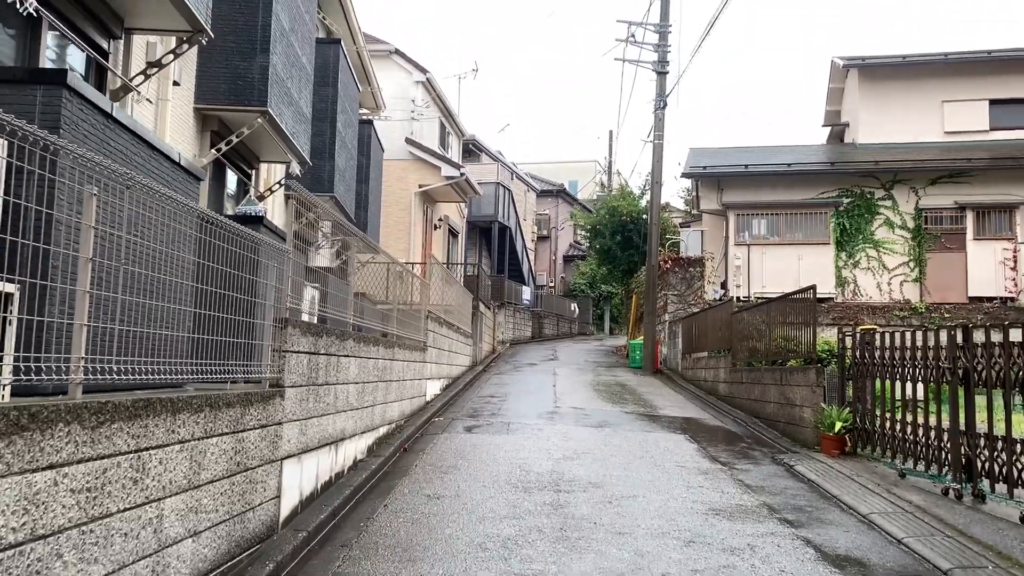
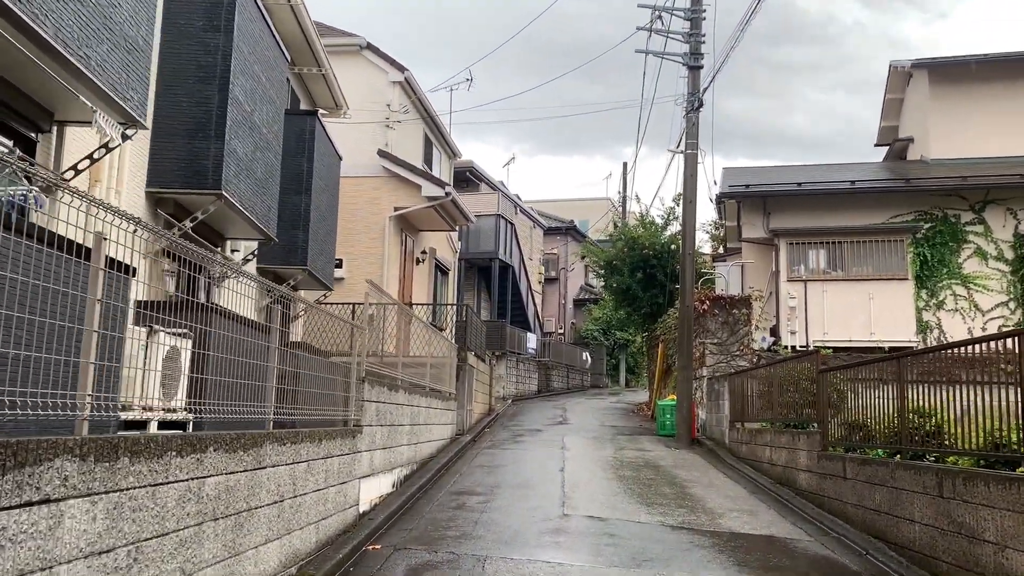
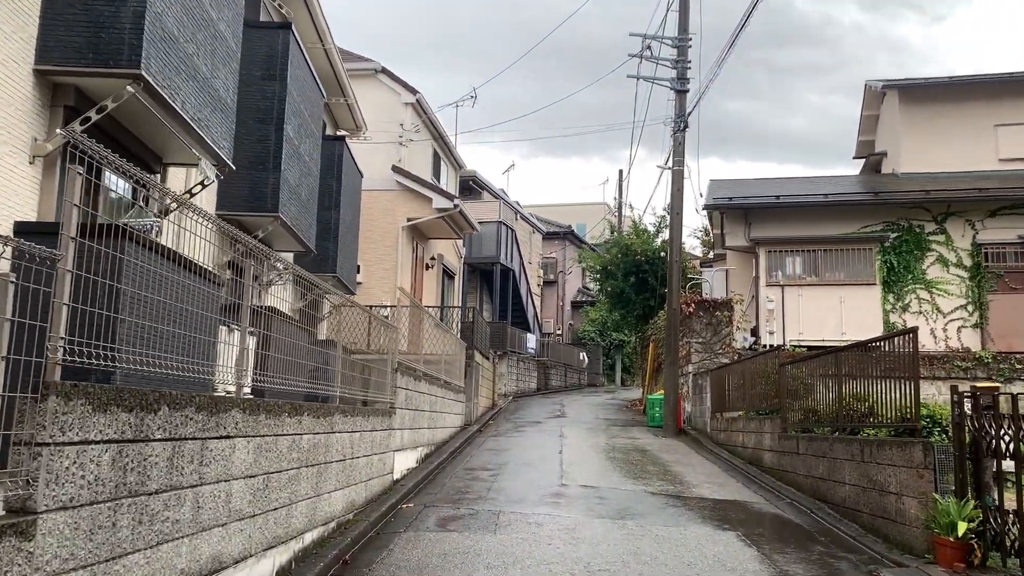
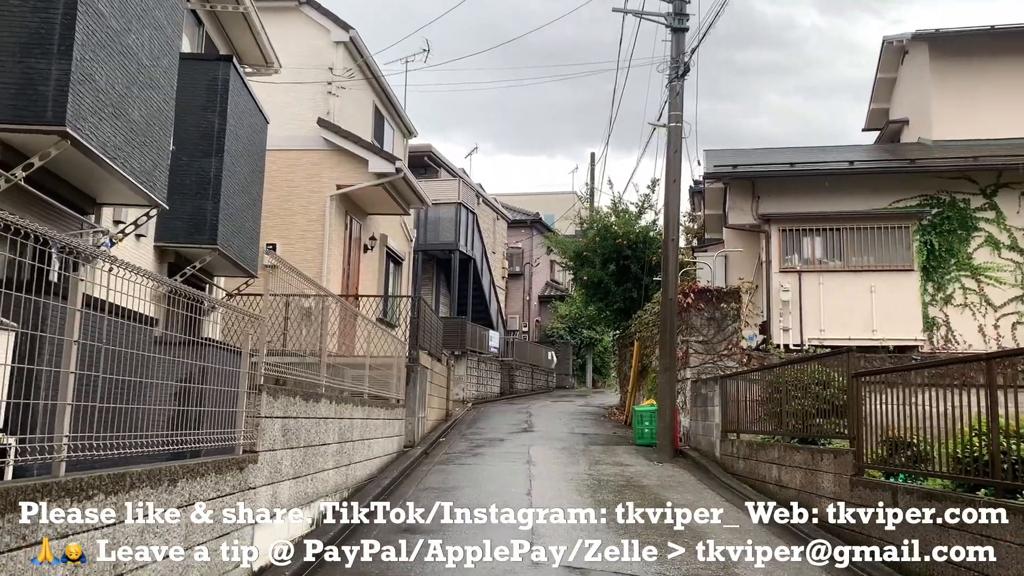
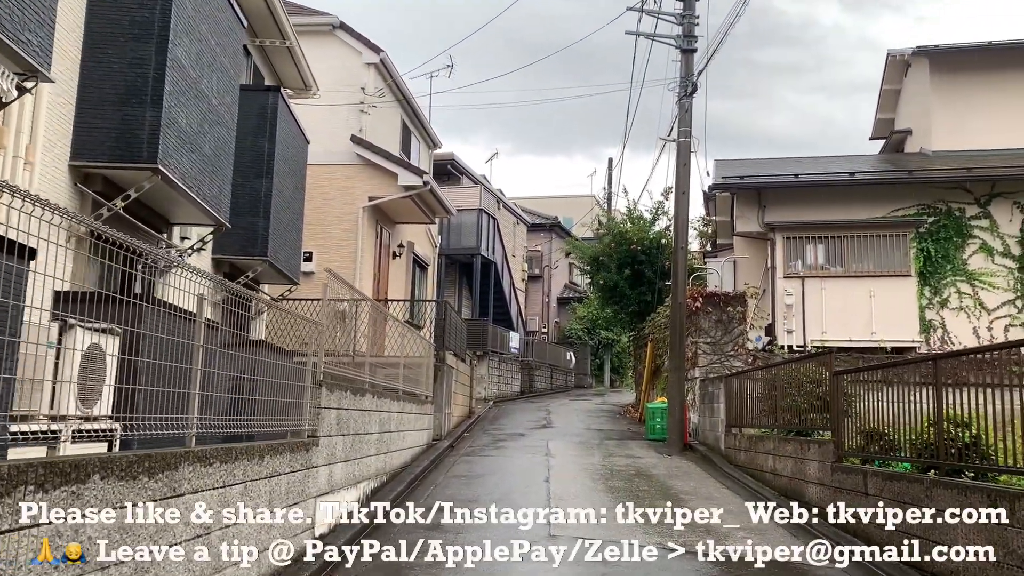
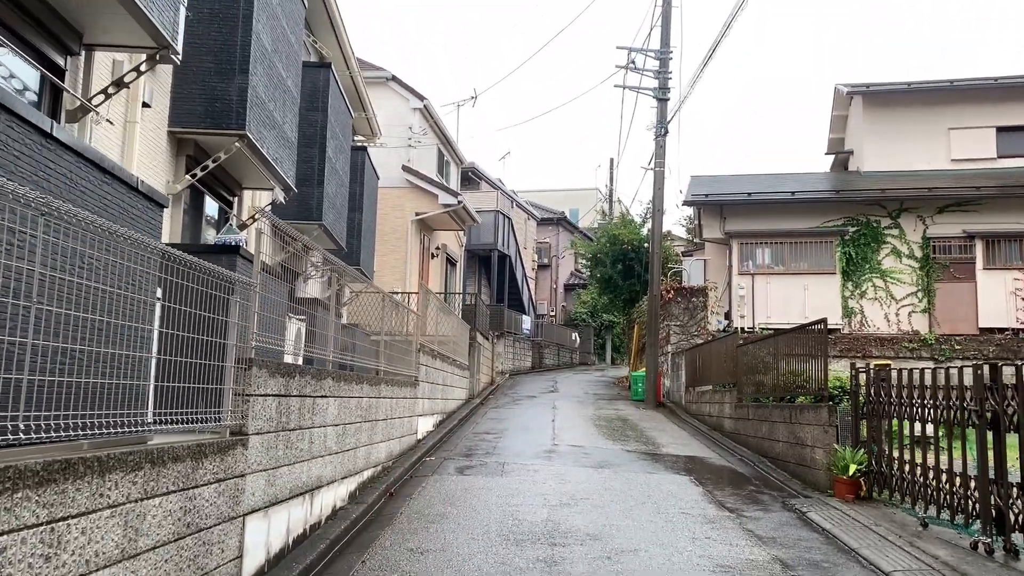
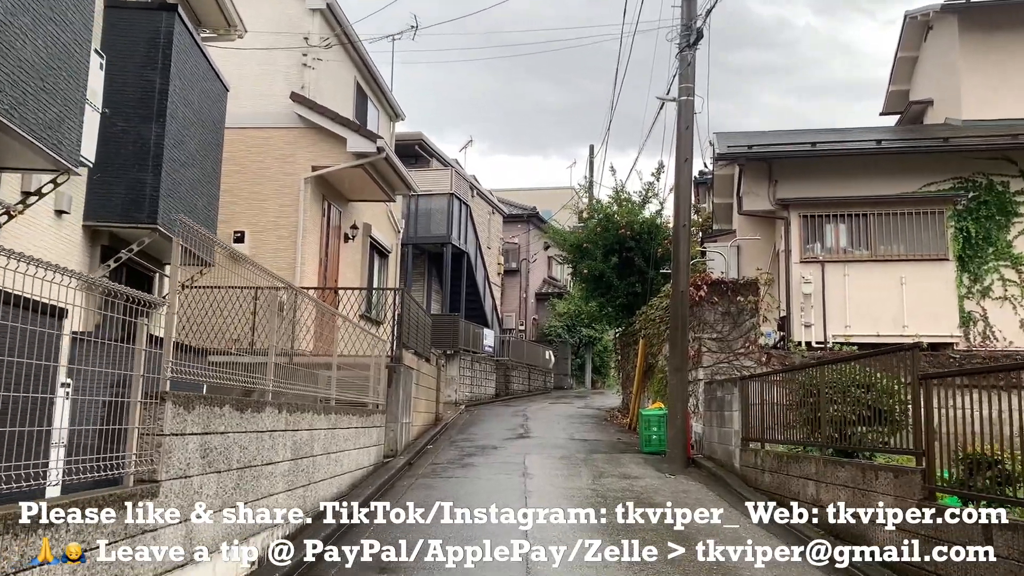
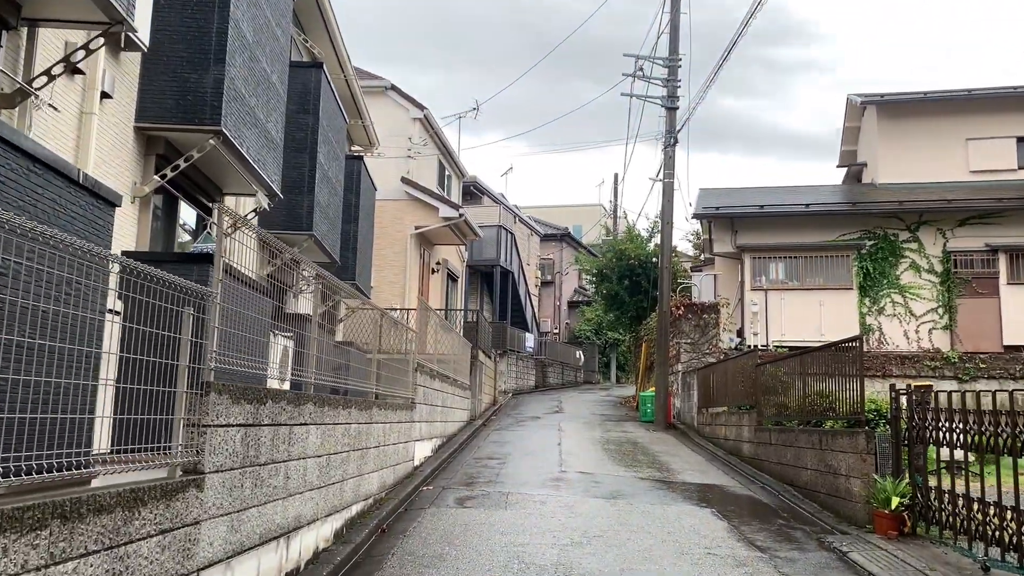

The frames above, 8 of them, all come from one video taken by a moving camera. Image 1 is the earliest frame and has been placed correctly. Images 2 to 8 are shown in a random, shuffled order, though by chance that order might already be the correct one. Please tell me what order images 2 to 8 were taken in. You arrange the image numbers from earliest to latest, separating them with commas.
6, 8, 3, 2, 5, 4, 7
